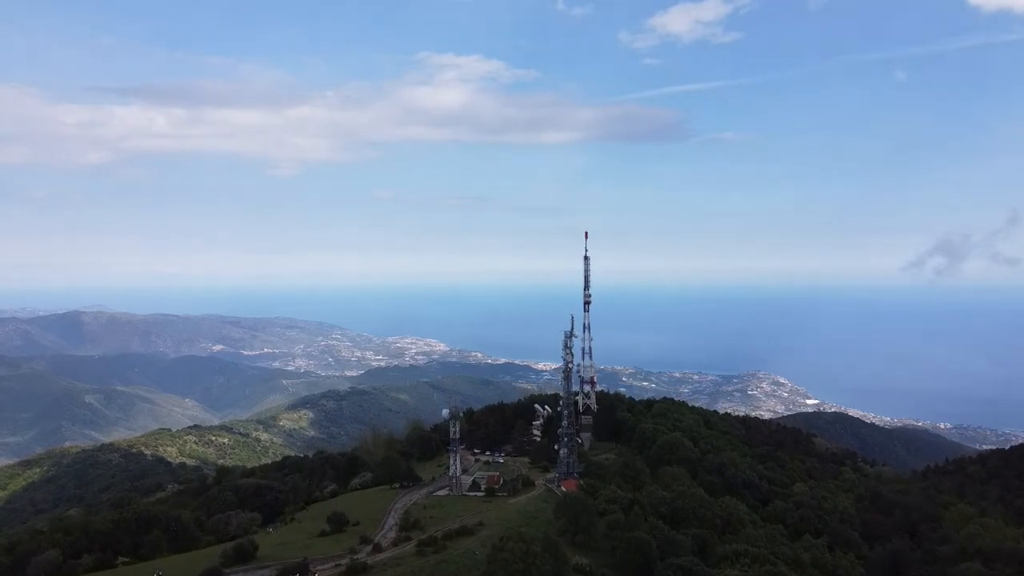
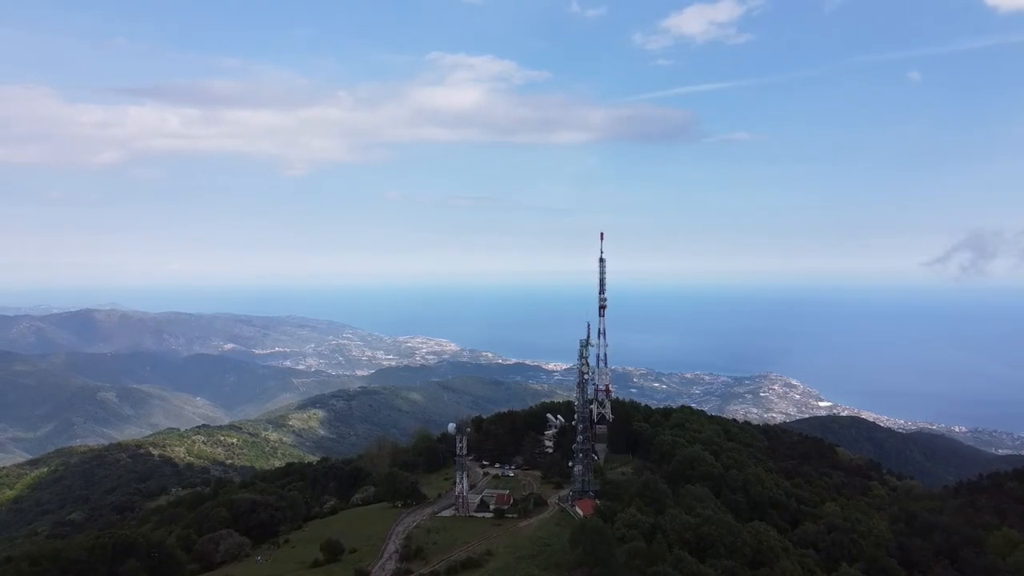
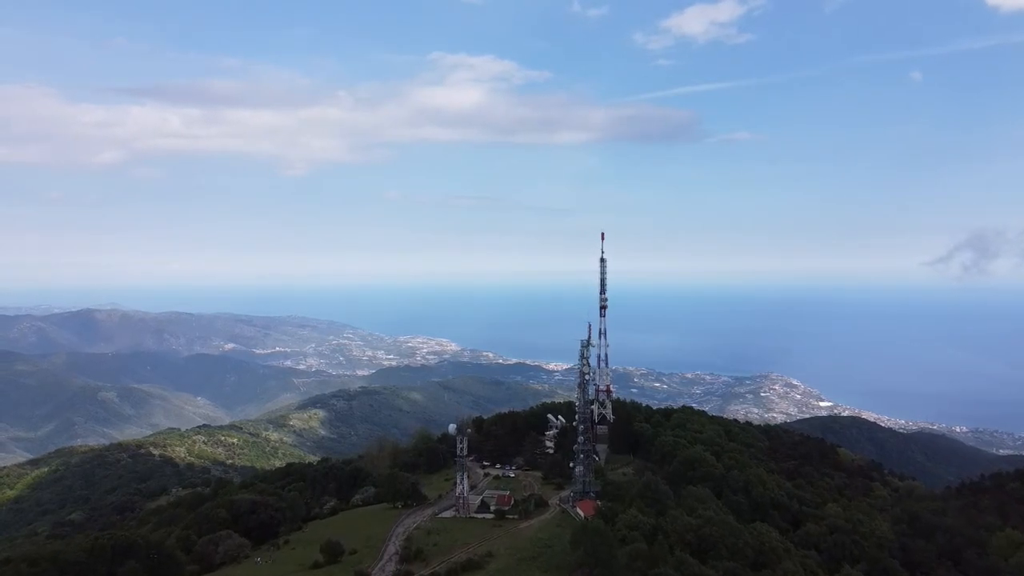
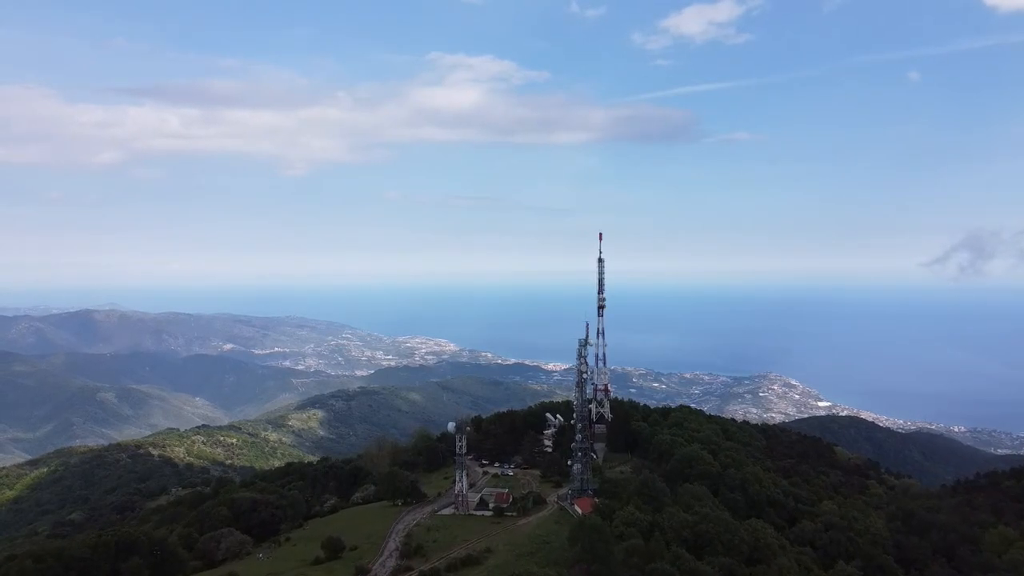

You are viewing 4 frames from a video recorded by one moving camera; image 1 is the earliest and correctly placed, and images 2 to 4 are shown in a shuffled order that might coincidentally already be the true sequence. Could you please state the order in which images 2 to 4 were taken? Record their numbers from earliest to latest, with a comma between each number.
4, 2, 3
